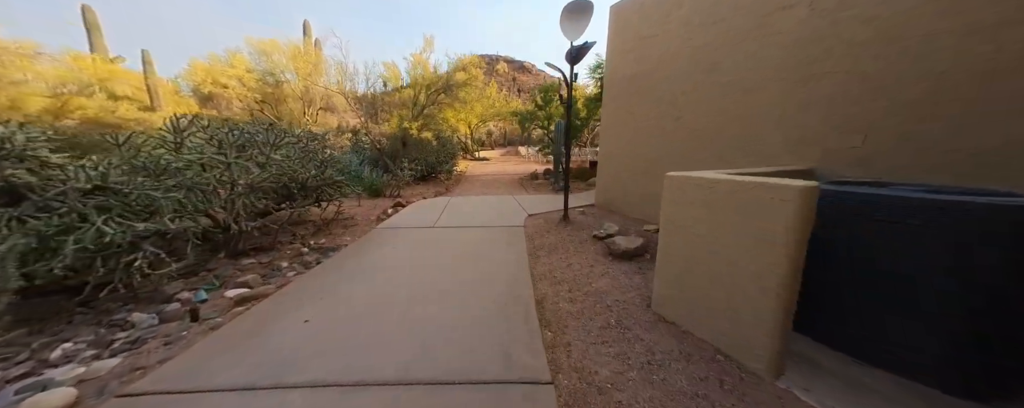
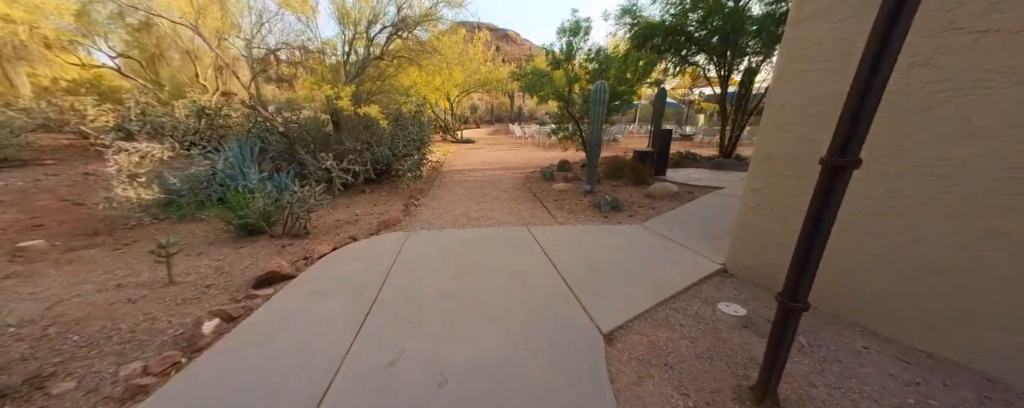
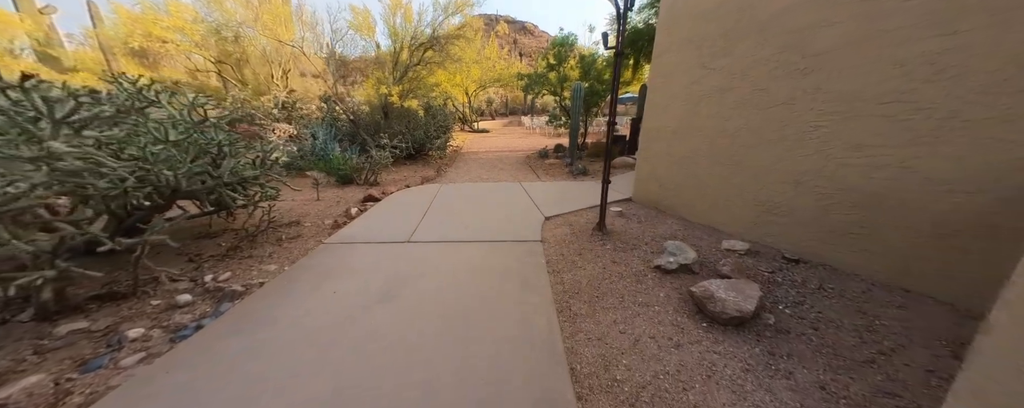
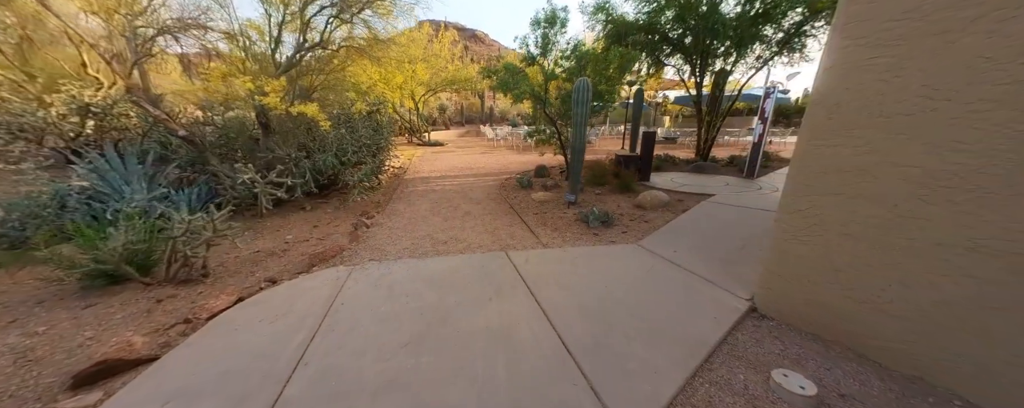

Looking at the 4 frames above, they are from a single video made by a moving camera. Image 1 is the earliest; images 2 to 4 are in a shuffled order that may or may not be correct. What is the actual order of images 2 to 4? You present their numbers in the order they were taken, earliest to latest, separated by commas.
3, 2, 4
